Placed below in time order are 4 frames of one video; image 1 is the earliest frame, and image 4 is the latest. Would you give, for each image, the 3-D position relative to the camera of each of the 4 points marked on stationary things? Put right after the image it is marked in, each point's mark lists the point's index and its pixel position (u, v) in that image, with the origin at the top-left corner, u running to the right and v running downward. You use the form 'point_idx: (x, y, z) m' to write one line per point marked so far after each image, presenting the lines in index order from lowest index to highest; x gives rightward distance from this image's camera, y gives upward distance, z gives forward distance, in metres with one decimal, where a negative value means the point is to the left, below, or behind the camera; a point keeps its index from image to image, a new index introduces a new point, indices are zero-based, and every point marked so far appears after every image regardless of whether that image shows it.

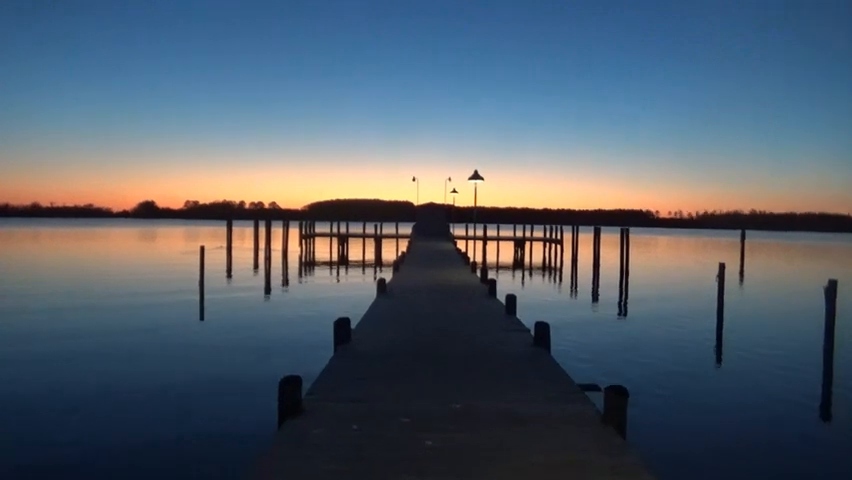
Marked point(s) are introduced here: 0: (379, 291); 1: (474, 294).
0: (-0.8, -0.9, +12.3) m
1: (+0.8, -1.0, +12.5) m
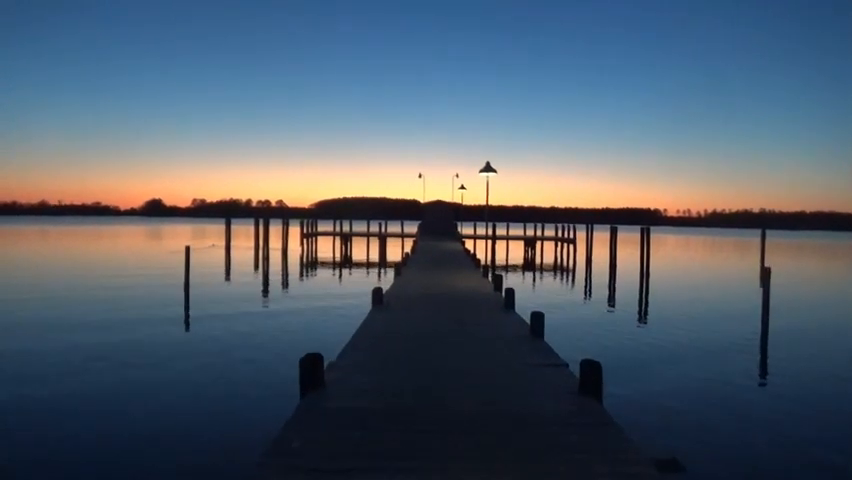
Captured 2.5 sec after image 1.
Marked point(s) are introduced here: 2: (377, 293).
0: (-0.8, -0.9, +10.6) m
1: (+0.9, -1.0, +10.7) m
2: (-0.7, -0.8, +10.6) m
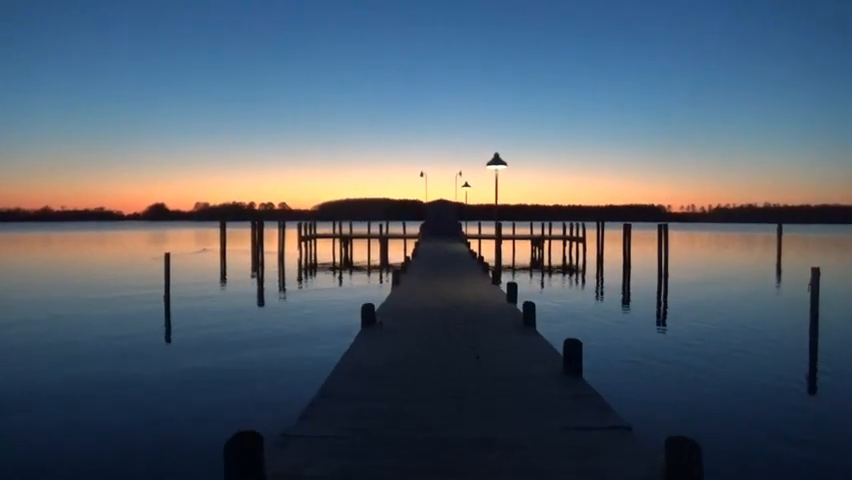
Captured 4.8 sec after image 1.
0: (-0.7, -1.0, +9.0) m
1: (+0.9, -1.0, +9.1) m
2: (-0.7, -0.8, +9.0) m
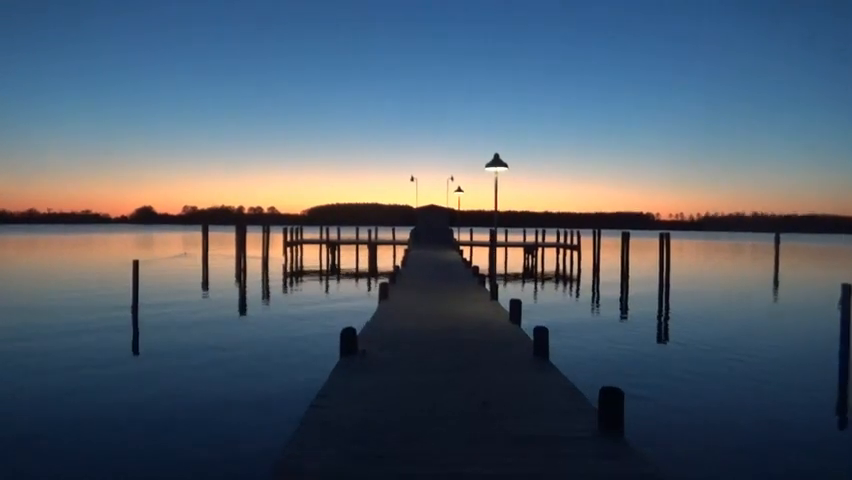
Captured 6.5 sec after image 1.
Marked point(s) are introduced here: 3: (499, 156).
0: (-0.8, -1.1, +7.8) m
1: (+0.8, -1.1, +7.9) m
2: (-0.8, -0.9, +7.8) m
3: (+1.5, +1.8, +16.9) m
